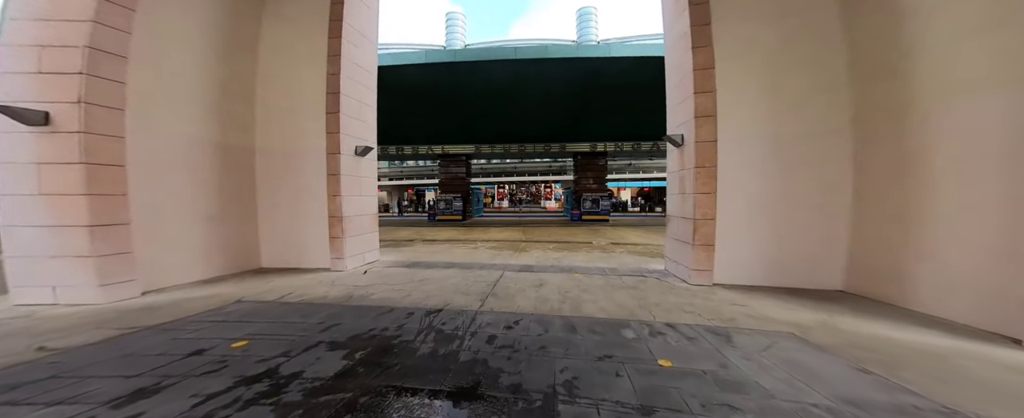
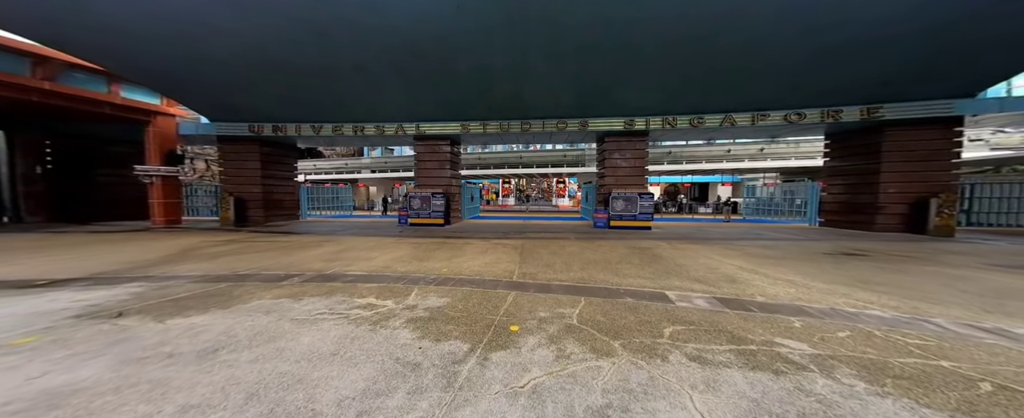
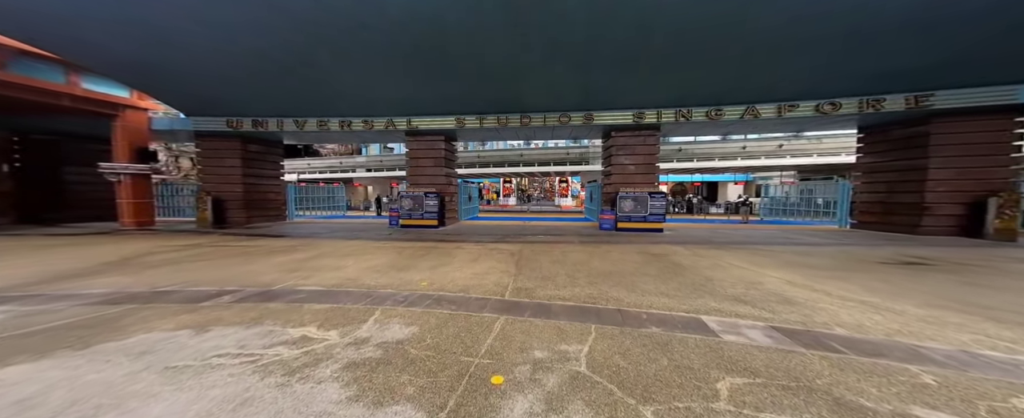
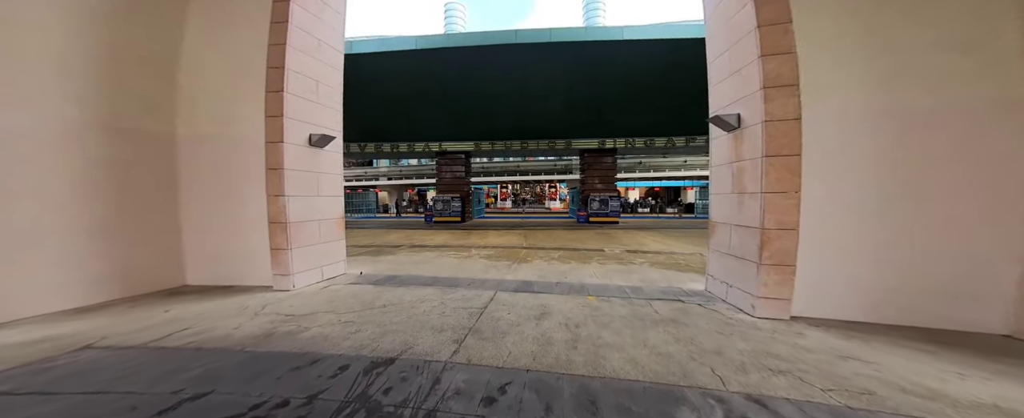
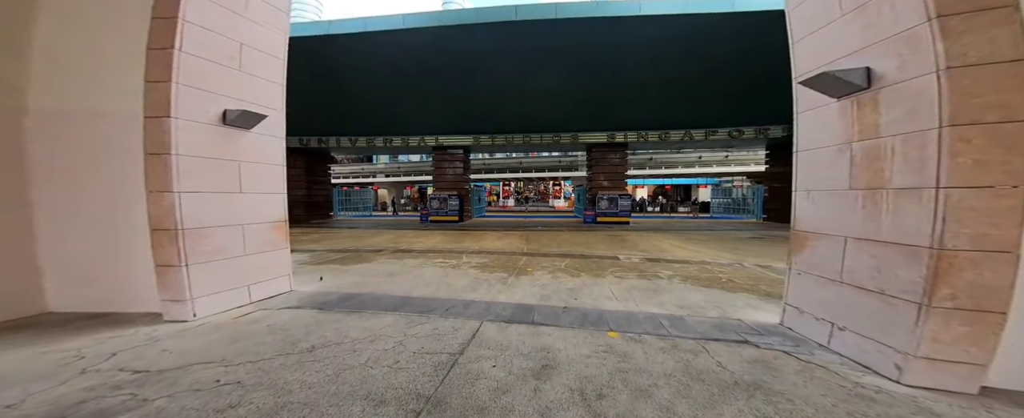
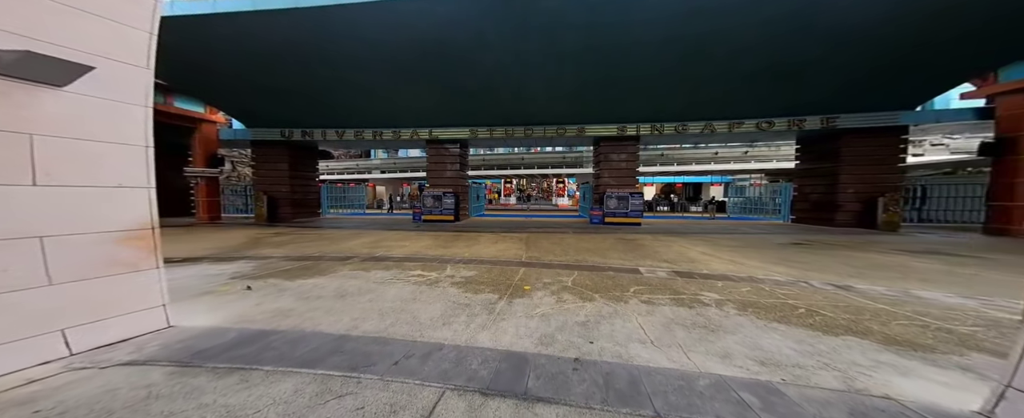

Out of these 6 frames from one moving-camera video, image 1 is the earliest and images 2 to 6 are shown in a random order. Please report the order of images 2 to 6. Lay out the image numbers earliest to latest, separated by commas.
4, 5, 6, 2, 3
